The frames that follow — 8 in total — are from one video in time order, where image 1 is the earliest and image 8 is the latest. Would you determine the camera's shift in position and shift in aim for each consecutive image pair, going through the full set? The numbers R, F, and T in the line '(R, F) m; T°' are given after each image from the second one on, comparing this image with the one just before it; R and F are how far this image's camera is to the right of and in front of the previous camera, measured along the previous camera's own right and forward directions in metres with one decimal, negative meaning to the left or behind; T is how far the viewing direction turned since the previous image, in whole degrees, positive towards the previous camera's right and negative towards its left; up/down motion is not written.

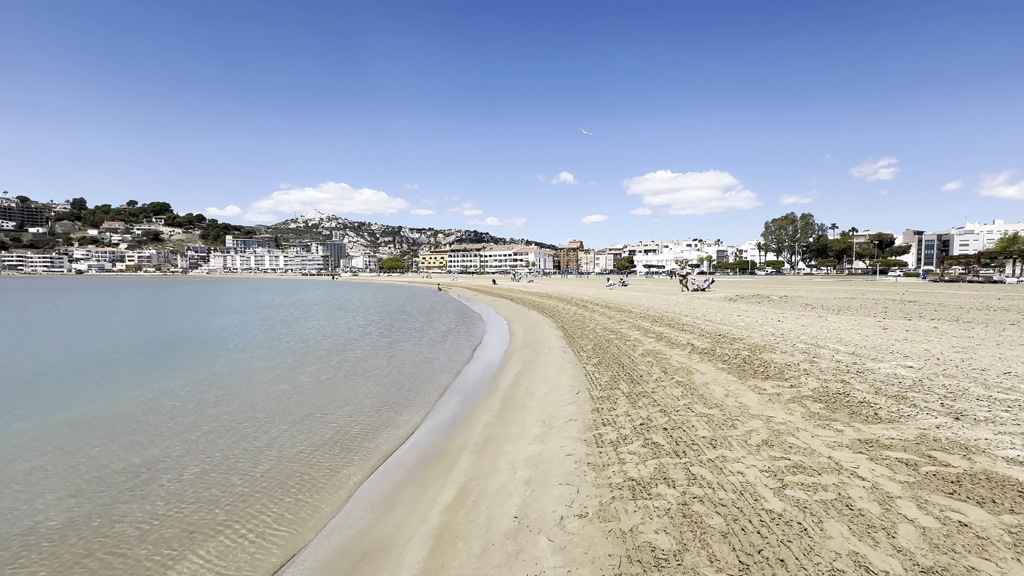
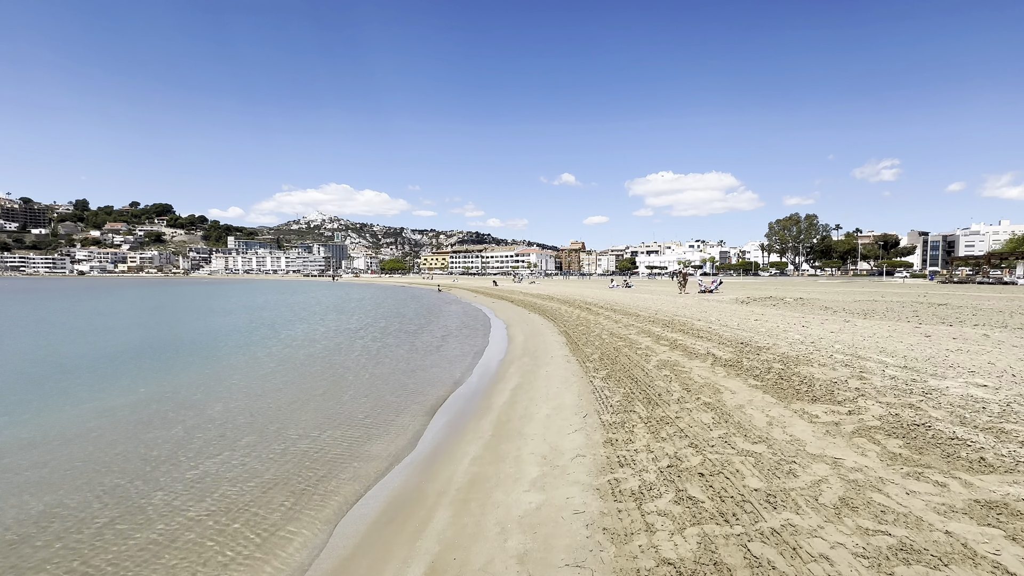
(+0.1, +1.3) m; 0°
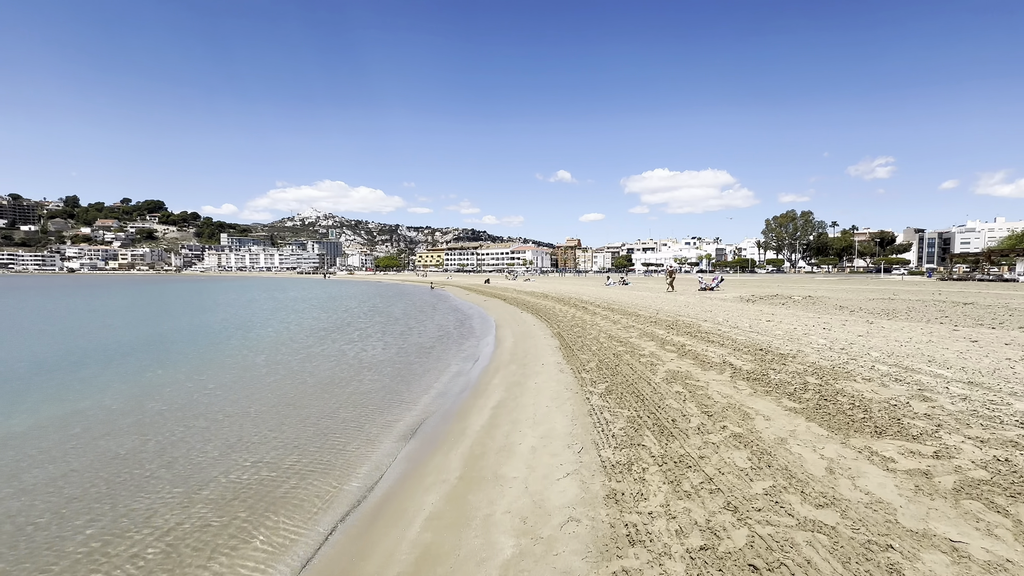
(+0.2, +1.5) m; 0°
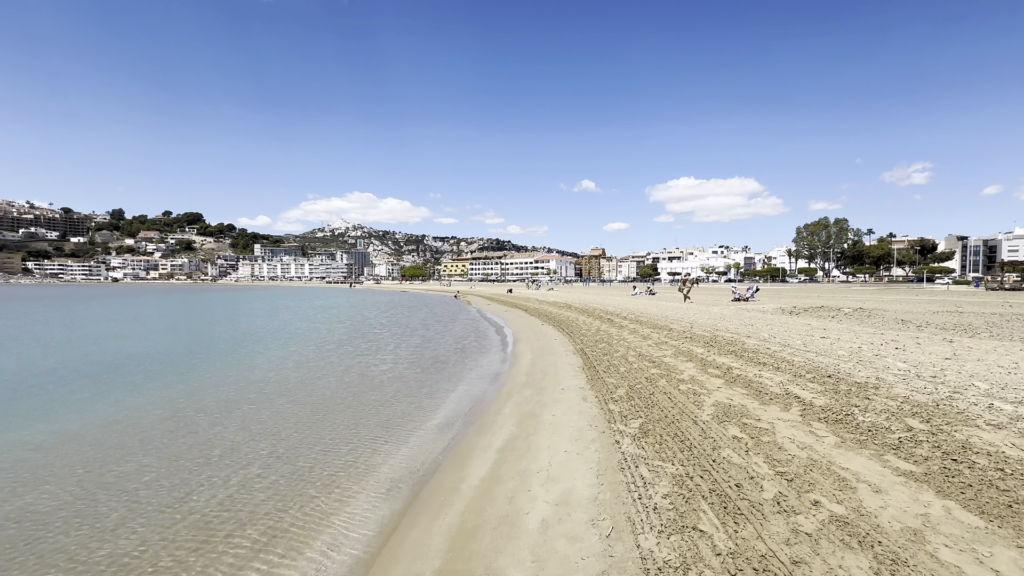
(+0.2, +1.5) m; -3°
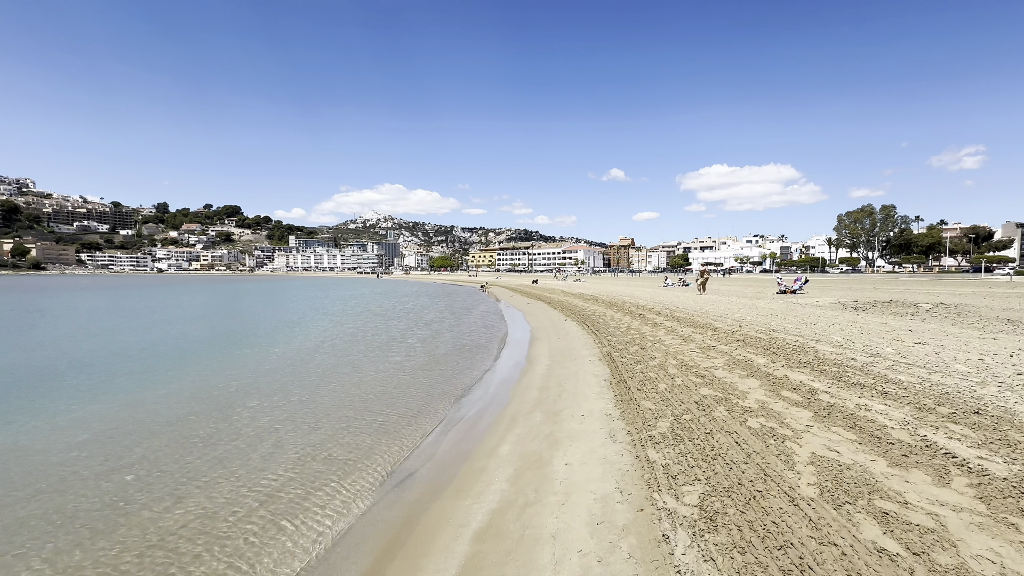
(+0.3, +2.3) m; -3°
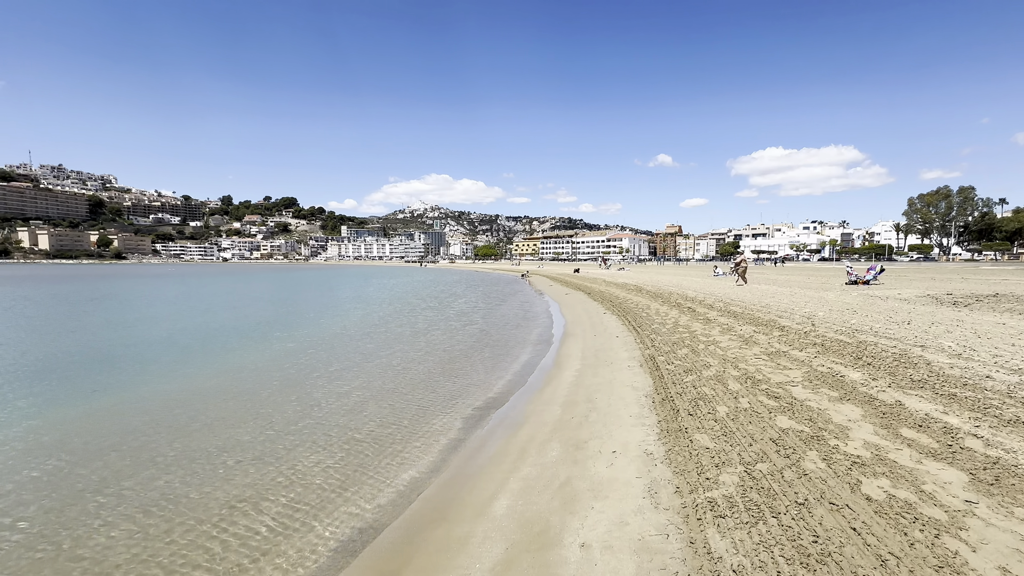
(+0.4, +1.8) m; -5°
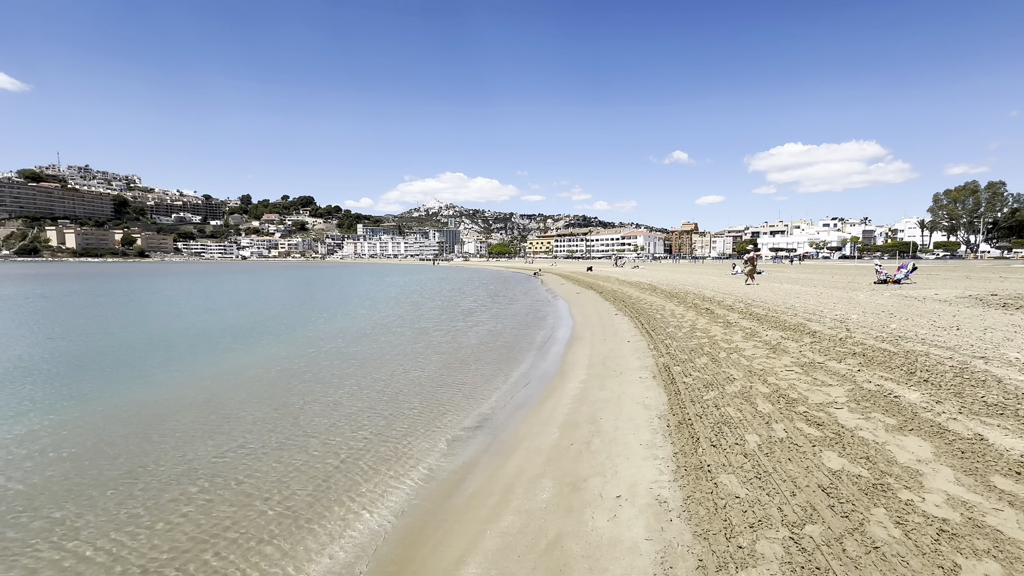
(+0.3, +1.1) m; -2°
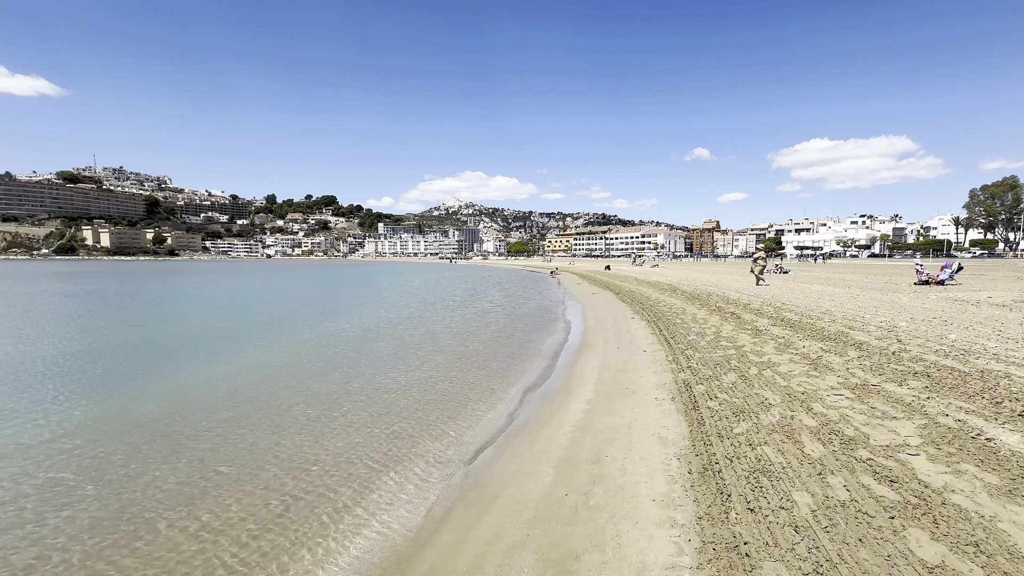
(+0.4, +1.2) m; -2°
